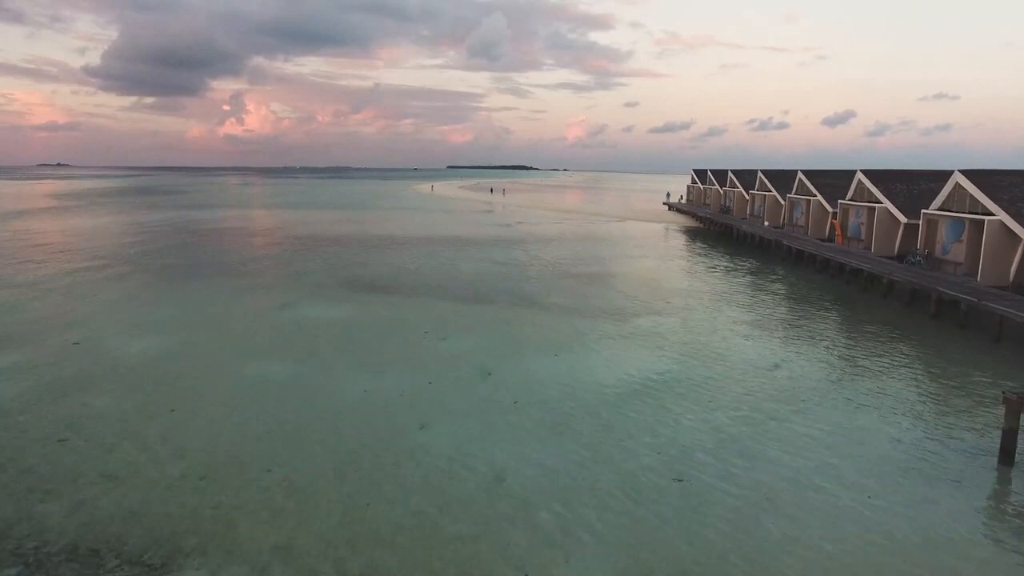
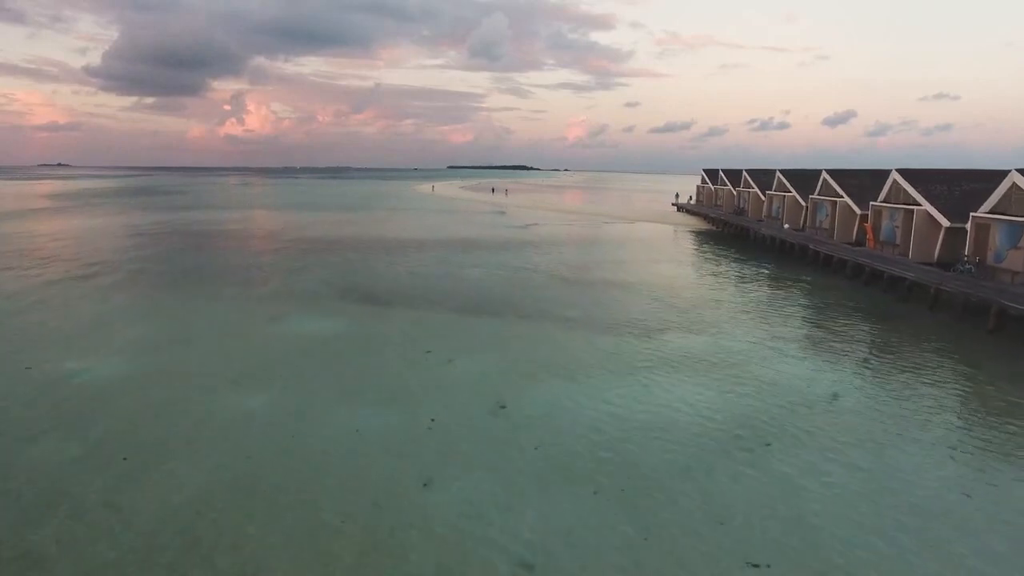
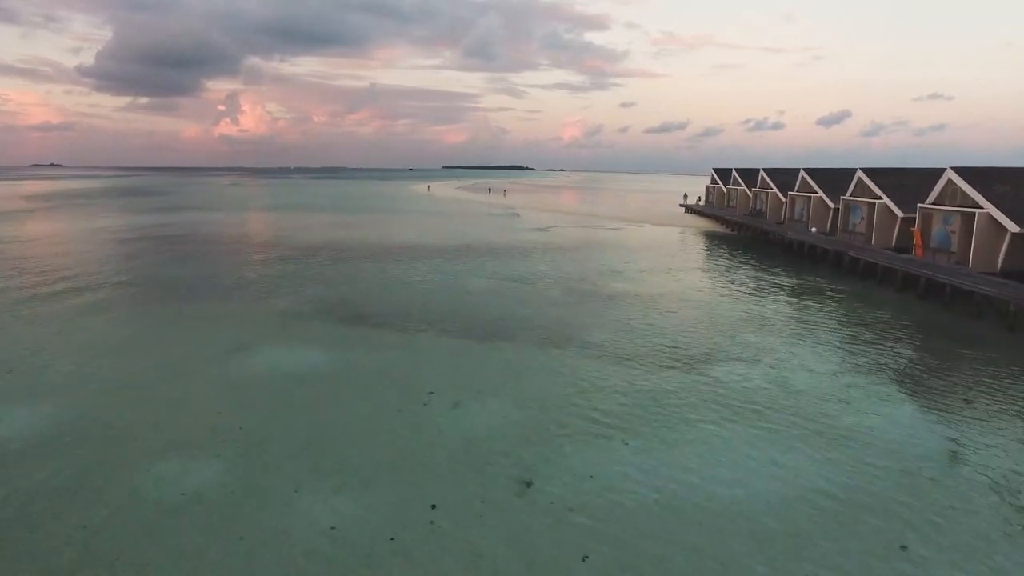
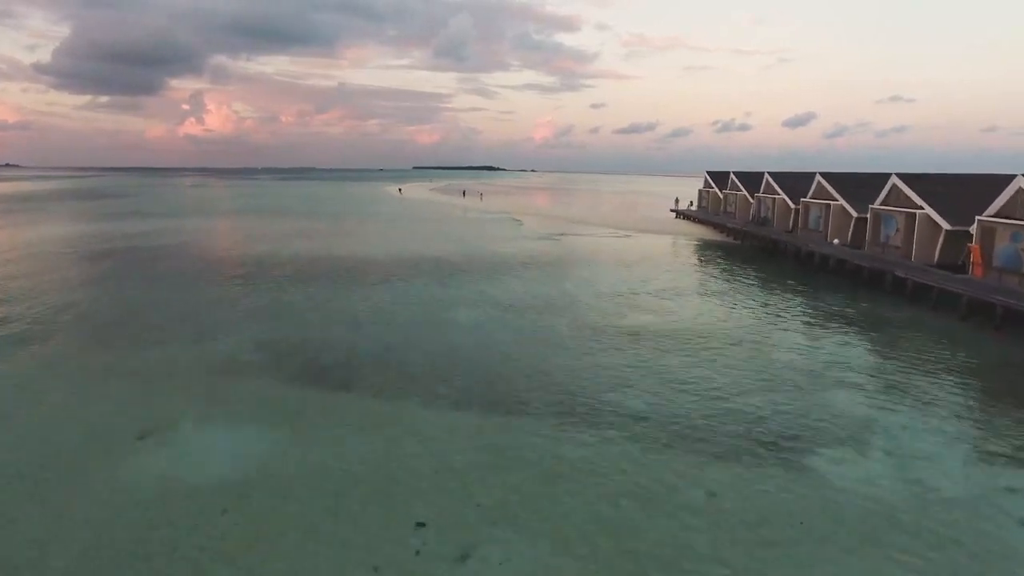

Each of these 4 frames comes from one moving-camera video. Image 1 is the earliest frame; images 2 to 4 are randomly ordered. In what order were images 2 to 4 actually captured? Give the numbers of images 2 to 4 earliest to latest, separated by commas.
2, 3, 4
